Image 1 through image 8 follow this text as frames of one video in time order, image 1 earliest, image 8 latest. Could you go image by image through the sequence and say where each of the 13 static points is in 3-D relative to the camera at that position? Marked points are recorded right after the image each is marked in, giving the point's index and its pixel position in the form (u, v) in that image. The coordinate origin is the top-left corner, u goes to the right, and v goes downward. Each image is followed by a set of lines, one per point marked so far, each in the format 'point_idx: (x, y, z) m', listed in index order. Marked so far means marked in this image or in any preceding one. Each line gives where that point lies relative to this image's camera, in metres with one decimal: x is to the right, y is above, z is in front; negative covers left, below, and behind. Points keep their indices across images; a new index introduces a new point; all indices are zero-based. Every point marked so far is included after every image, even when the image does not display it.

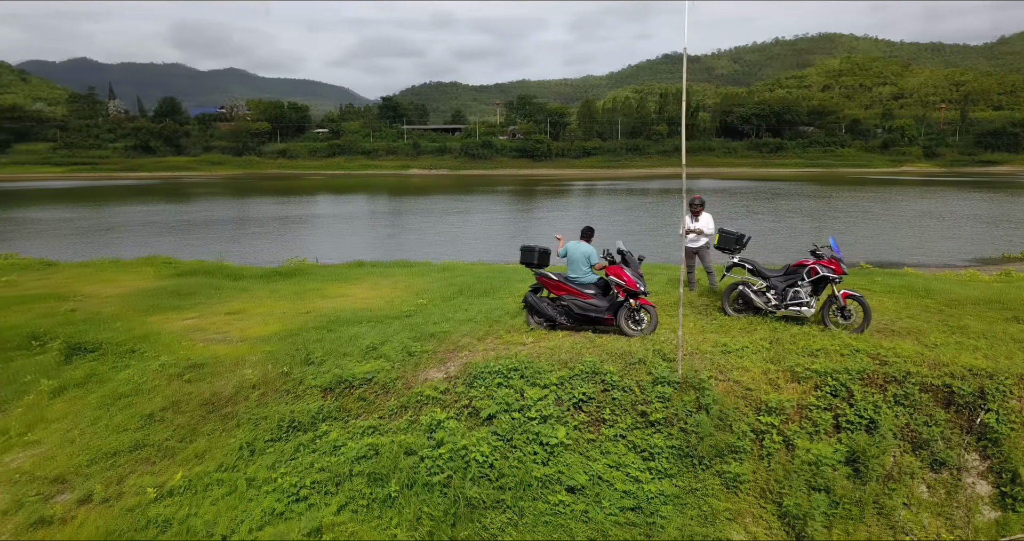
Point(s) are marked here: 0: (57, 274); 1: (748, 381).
0: (-9.1, 0.0, +15.5) m
1: (+1.8, -0.9, +6.1) m
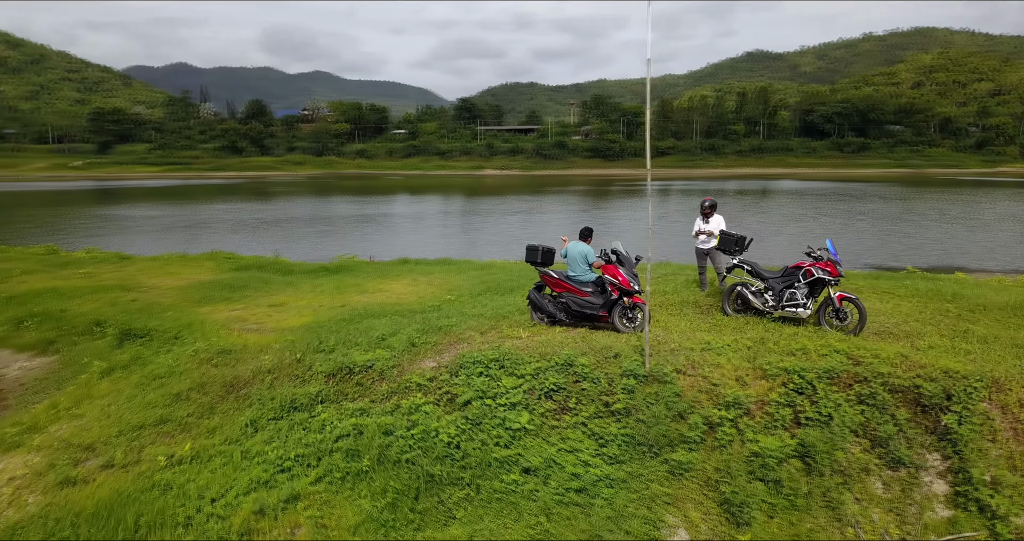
0: (-8.2, +0.1, +16.8) m
1: (+1.6, -0.9, +6.3) m
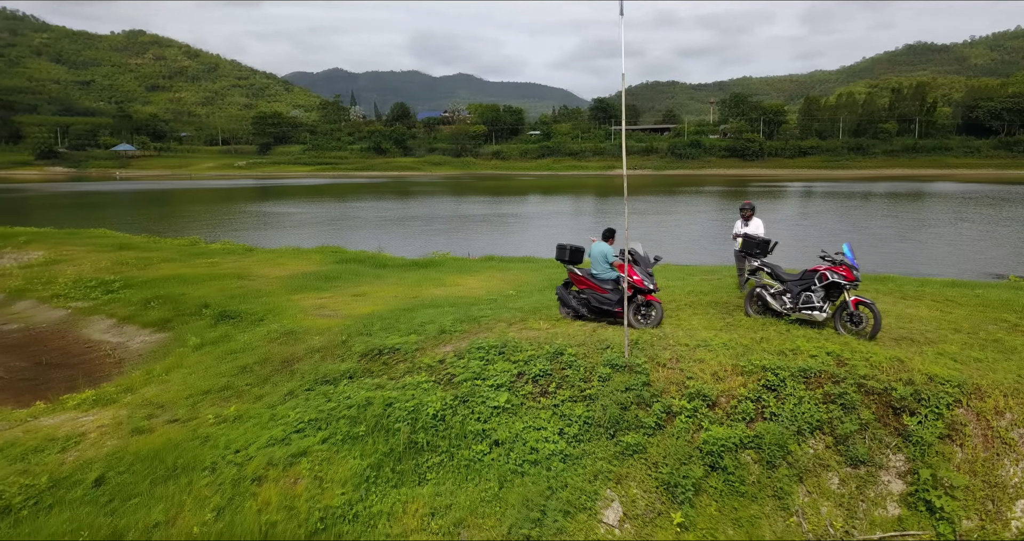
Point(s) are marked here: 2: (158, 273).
0: (-6.3, +0.3, +18.8) m
1: (+1.6, -0.9, +6.7) m
2: (-7.5, 0.0, +16.6) m
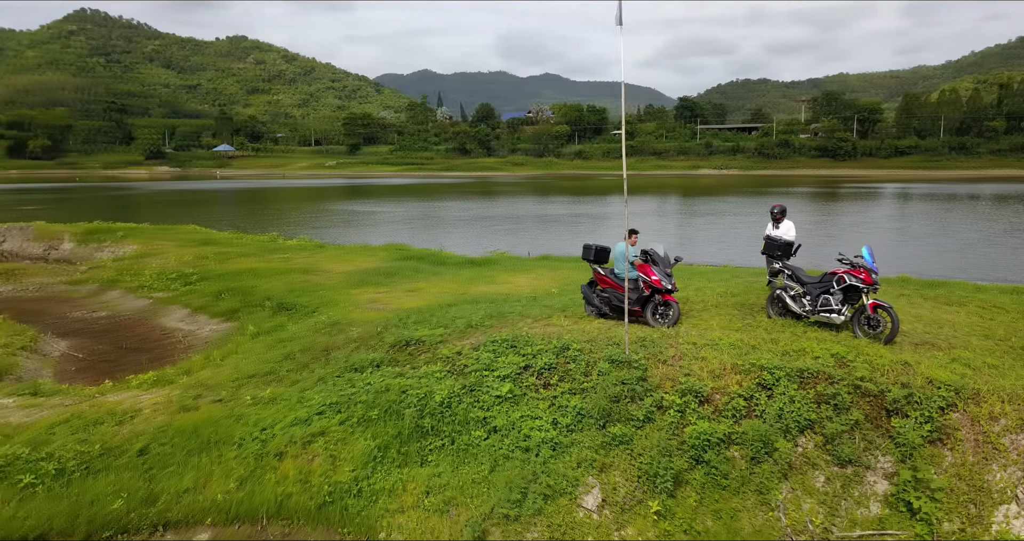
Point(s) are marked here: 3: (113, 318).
0: (-4.9, +0.4, +19.8) m
1: (+1.6, -0.9, +6.9) m
2: (-6.3, +0.1, +17.7) m
3: (-7.6, -0.9, +14.7) m
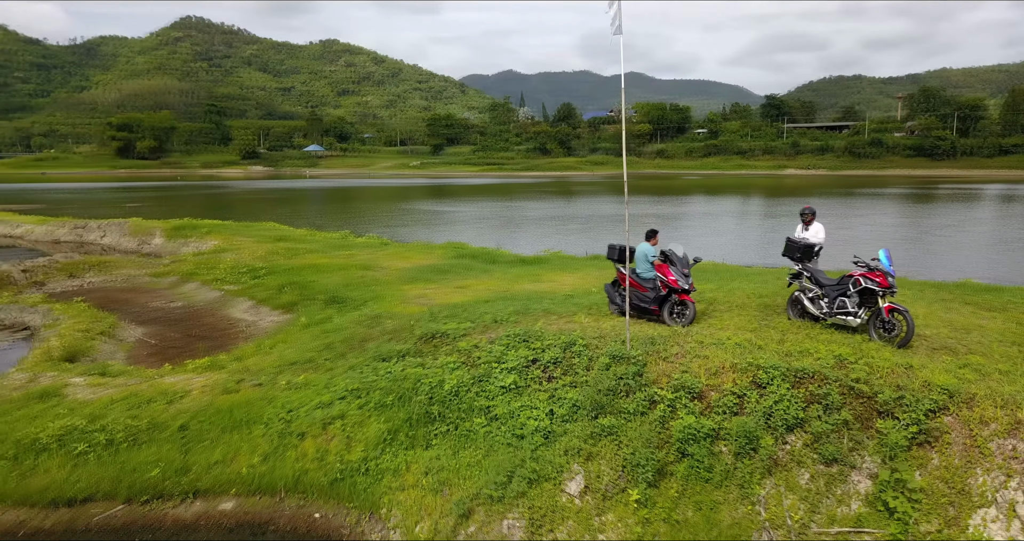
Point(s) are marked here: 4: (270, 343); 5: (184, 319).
0: (-3.4, +0.5, +20.6) m
1: (+1.6, -0.9, +7.1) m
2: (-5.1, +0.2, +18.7) m
3: (-6.6, -0.8, +15.9) m
4: (-3.5, -1.0, +11.2) m
5: (-6.3, -0.9, +14.9) m
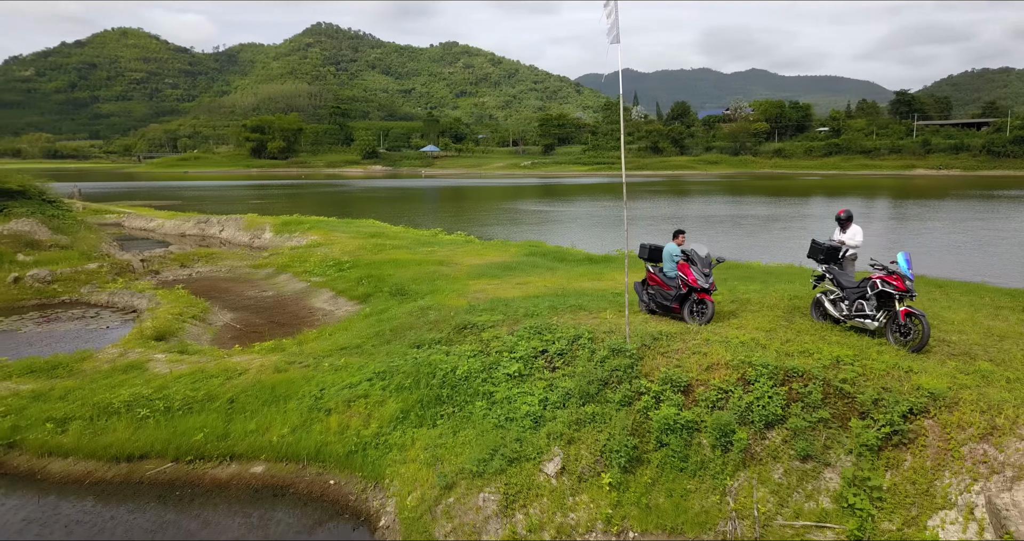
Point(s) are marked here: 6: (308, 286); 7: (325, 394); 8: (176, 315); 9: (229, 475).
0: (-1.3, +0.6, +21.4) m
1: (+1.6, -0.9, +7.3) m
2: (-3.3, +0.3, +19.8) m
3: (-5.2, -0.6, +17.2) m
4: (-2.8, -0.9, +12.2) m
5: (-5.0, -0.8, +16.3) m
6: (-4.7, -0.3, +17.9) m
7: (-2.0, -1.3, +8.4) m
8: (-6.0, -0.8, +13.9) m
9: (-2.7, -2.0, +7.5) m
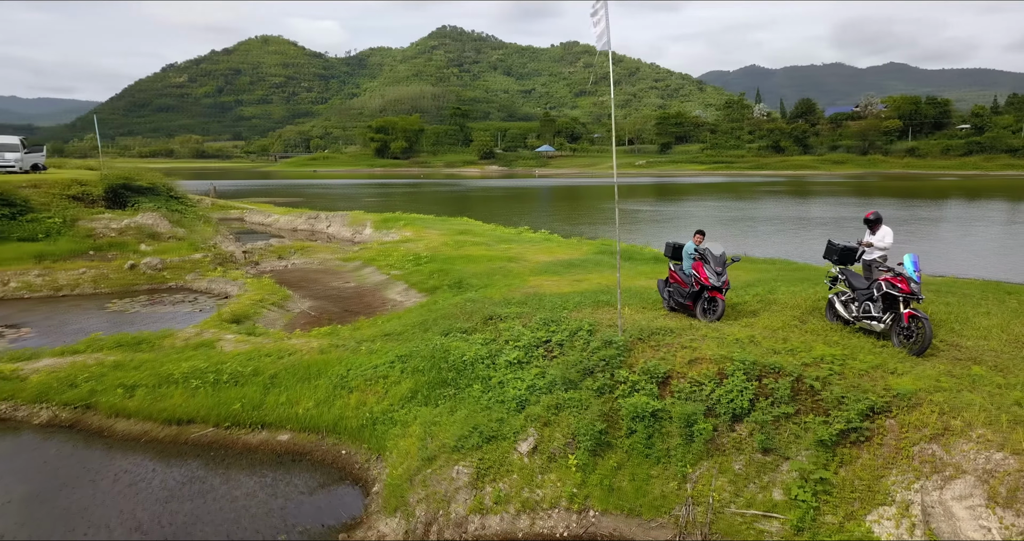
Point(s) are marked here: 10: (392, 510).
0: (+0.8, +0.7, +22.0) m
1: (+1.6, -0.8, +7.6) m
2: (-1.4, +0.5, +20.7) m
3: (-3.7, -0.4, +18.4) m
4: (-2.1, -0.8, +13.1) m
5: (-3.7, -0.6, +17.4) m
6: (-3.1, -0.2, +19.0) m
7: (-1.9, -1.2, +9.2) m
8: (-5.0, -0.6, +15.3) m
9: (-2.7, -1.8, +8.4) m
10: (-1.0, -2.0, +6.6) m
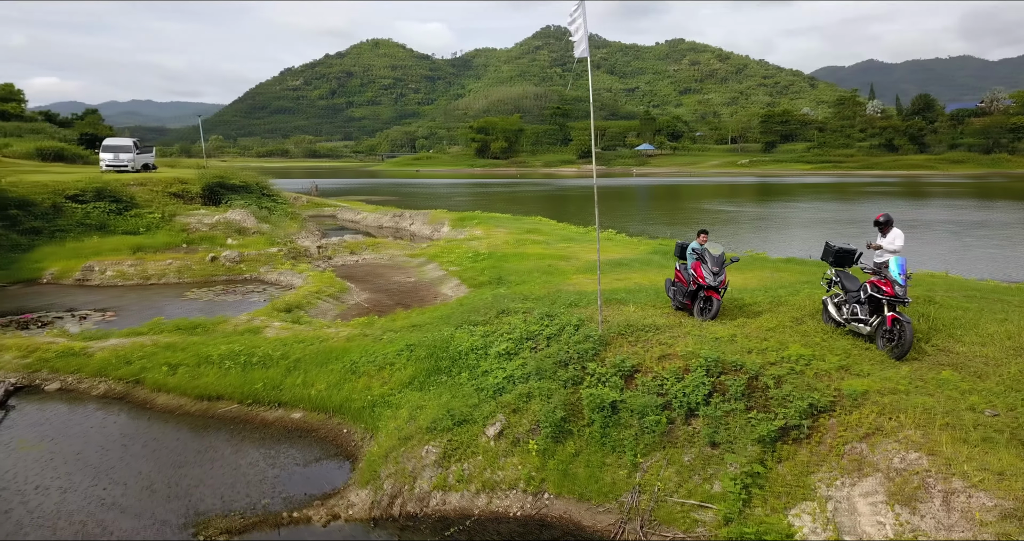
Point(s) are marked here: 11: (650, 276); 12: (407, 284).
0: (+2.5, +0.7, +22.2) m
1: (+1.4, -0.8, +7.9) m
2: (+0.2, +0.5, +21.2) m
3: (-2.4, -0.3, +19.3) m
4: (-1.6, -0.7, +13.7) m
5: (-2.5, -0.5, +18.3) m
6: (-1.7, -0.1, +19.8) m
7: (-1.9, -1.1, +9.9) m
8: (-4.1, -0.5, +16.3) m
9: (-2.8, -1.7, +9.2) m
10: (-1.4, -2.0, +7.2) m
11: (+2.9, -0.1, +15.9) m
12: (-2.6, -0.3, +19.2) m
